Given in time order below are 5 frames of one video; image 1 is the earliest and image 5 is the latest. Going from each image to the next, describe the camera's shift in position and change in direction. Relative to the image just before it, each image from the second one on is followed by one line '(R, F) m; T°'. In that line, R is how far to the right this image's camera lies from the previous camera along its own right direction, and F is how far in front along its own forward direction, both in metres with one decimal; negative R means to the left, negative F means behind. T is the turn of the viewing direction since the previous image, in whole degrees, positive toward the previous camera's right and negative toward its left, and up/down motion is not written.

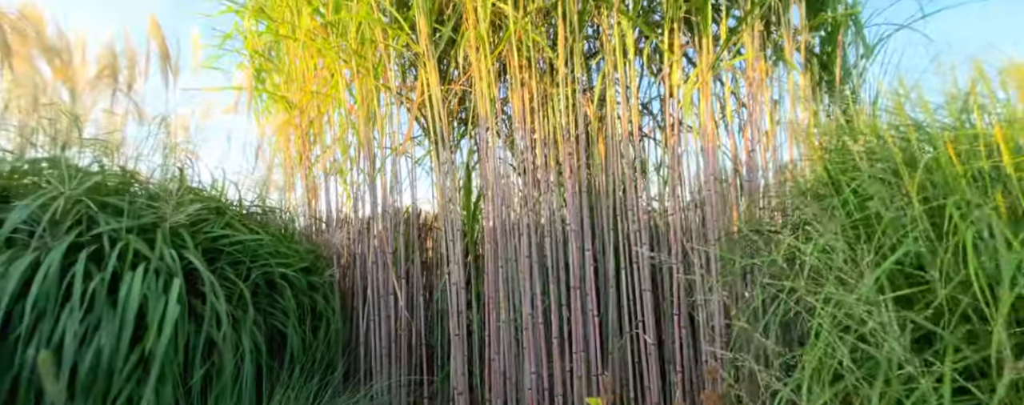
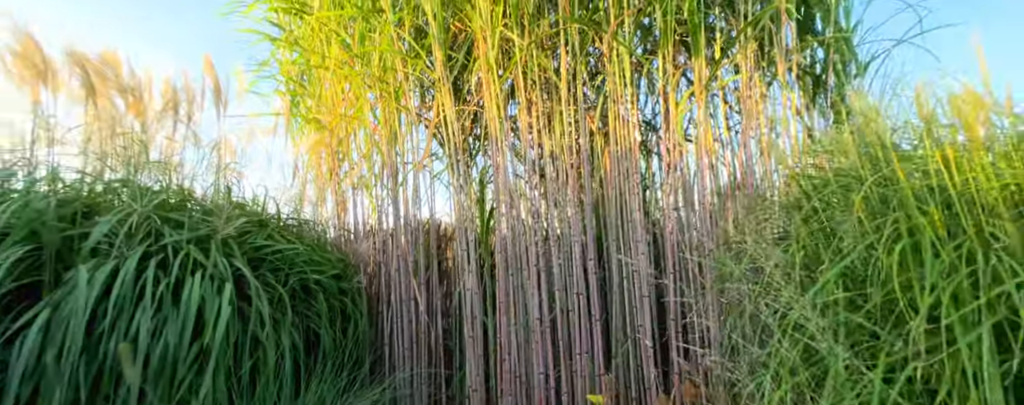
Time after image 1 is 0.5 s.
(0.0, -0.1) m; -3°
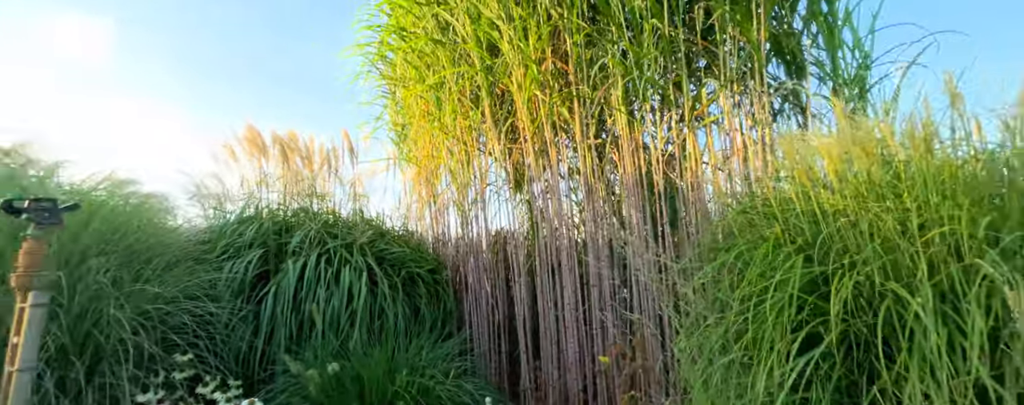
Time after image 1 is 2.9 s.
(+0.3, -0.5) m; -12°
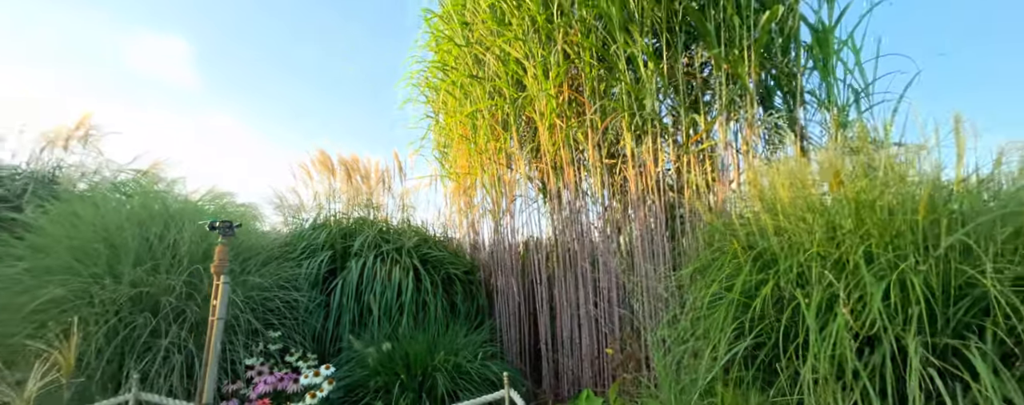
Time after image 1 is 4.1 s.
(+0.1, -0.3) m; -6°
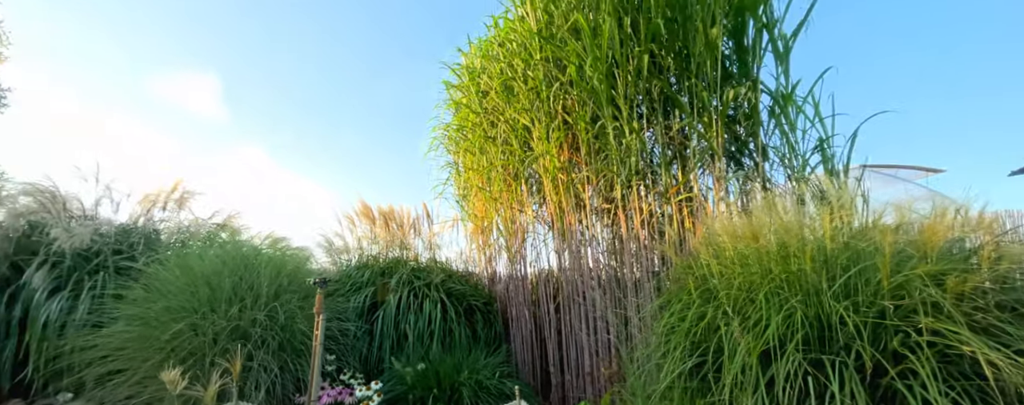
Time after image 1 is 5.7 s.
(0.0, -0.4) m; -2°
